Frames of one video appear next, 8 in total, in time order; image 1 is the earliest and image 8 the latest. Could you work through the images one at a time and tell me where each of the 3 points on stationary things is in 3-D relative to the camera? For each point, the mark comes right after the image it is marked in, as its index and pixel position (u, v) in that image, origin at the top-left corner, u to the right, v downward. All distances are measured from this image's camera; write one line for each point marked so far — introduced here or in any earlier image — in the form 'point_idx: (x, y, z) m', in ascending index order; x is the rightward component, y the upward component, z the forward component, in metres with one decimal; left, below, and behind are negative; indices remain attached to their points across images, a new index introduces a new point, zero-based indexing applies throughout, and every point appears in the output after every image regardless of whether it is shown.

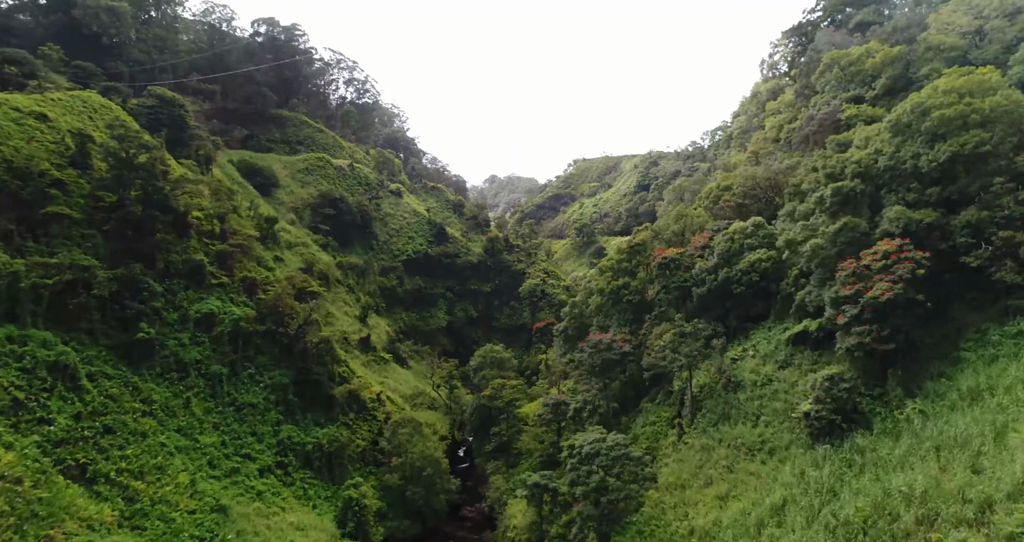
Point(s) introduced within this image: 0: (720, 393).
0: (+7.5, -4.4, +17.4) m
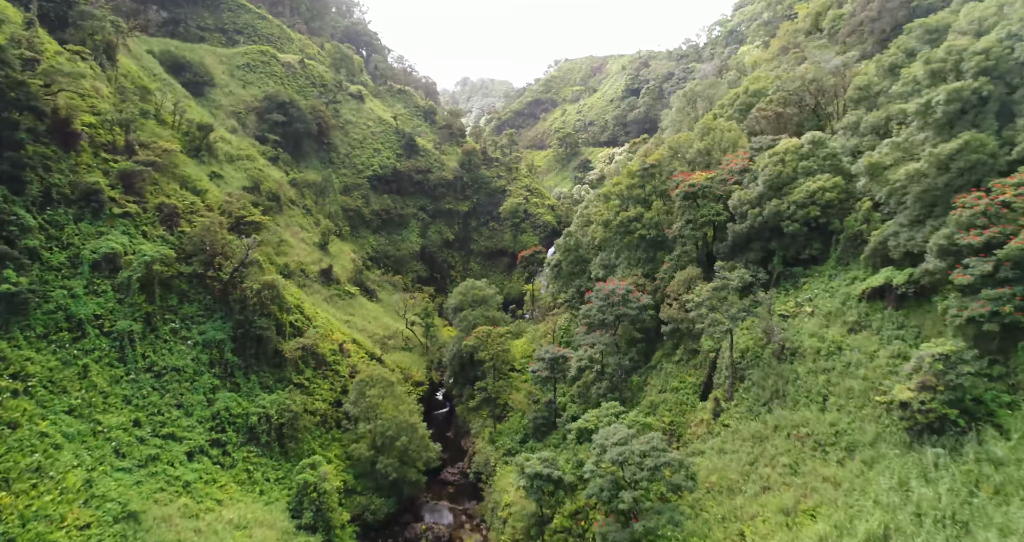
0: (+7.3, -2.6, +13.8) m
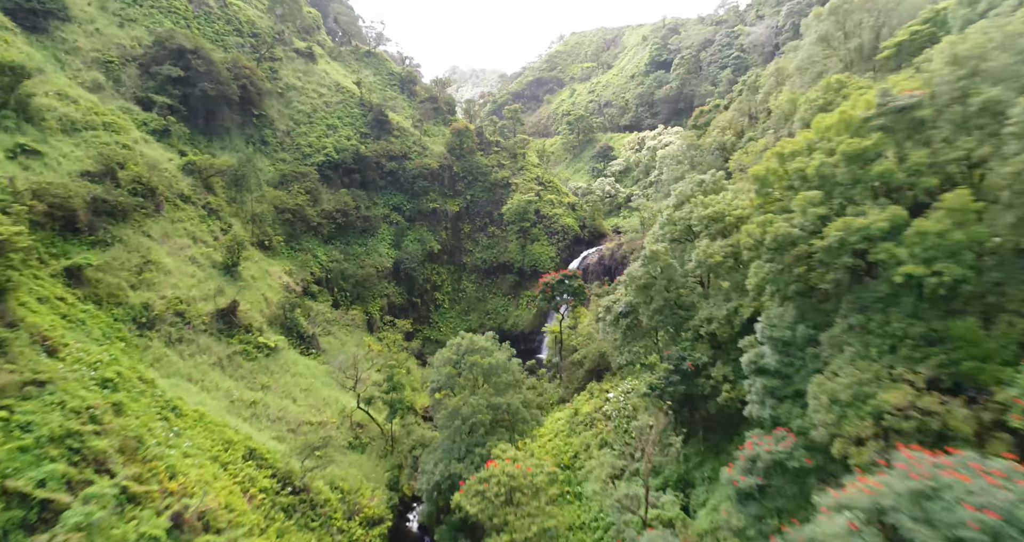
0: (+8.5, -4.1, +1.8) m
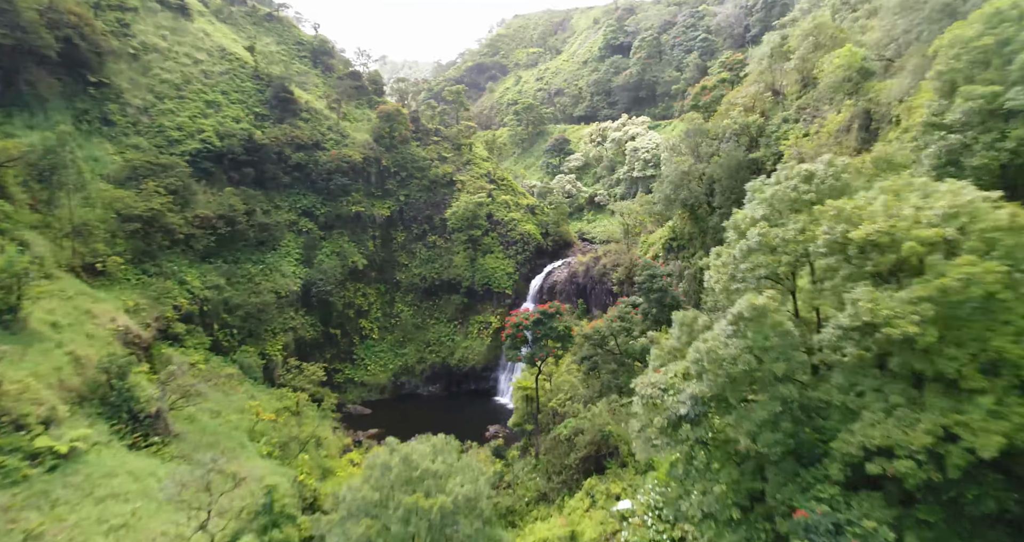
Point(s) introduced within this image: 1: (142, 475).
0: (+9.6, -5.1, -3.8) m
1: (-9.6, -5.4, +12.4) m
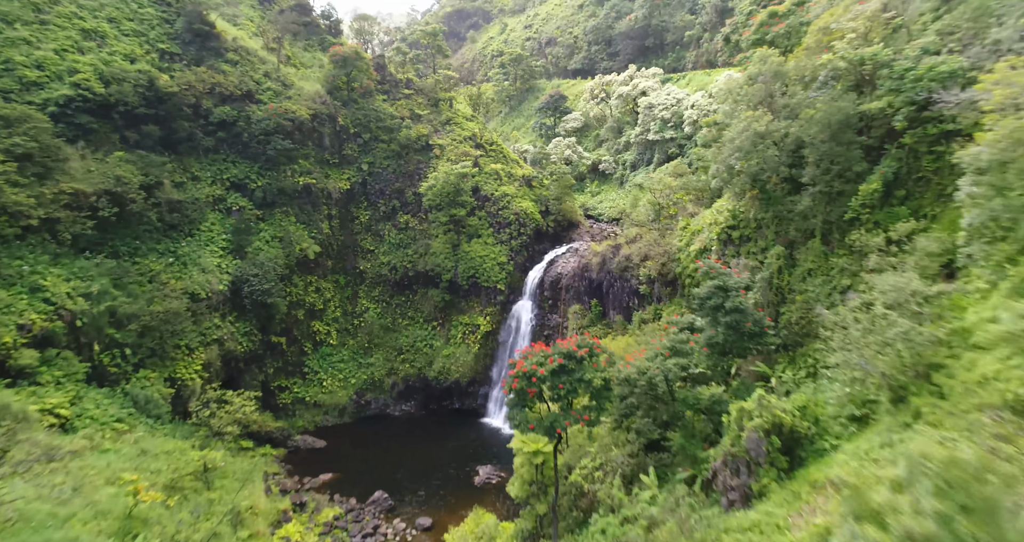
0: (+10.4, -6.6, -8.5) m
1: (-9.3, -5.9, +6.9) m
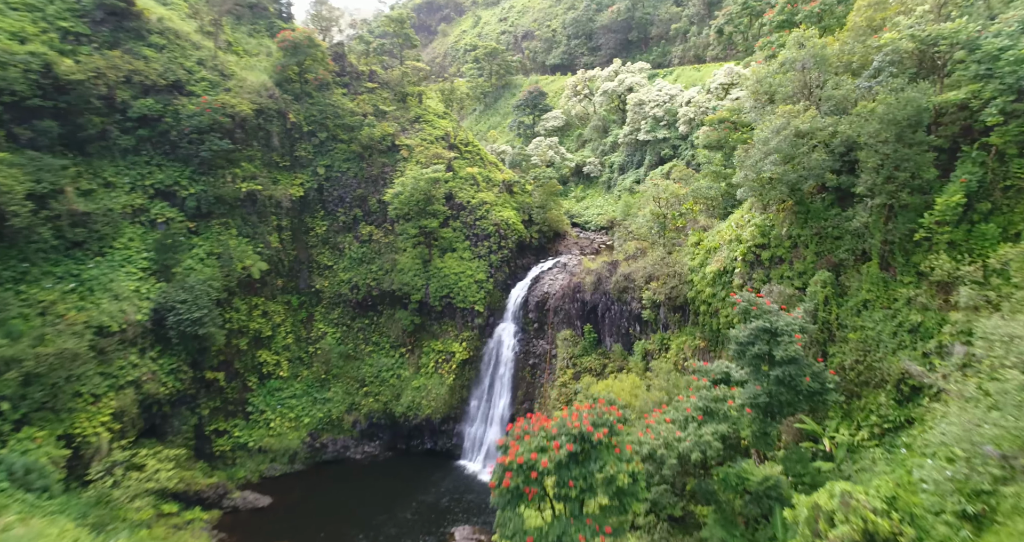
0: (+11.2, -7.2, -10.7) m
1: (-9.3, -6.7, +3.7) m
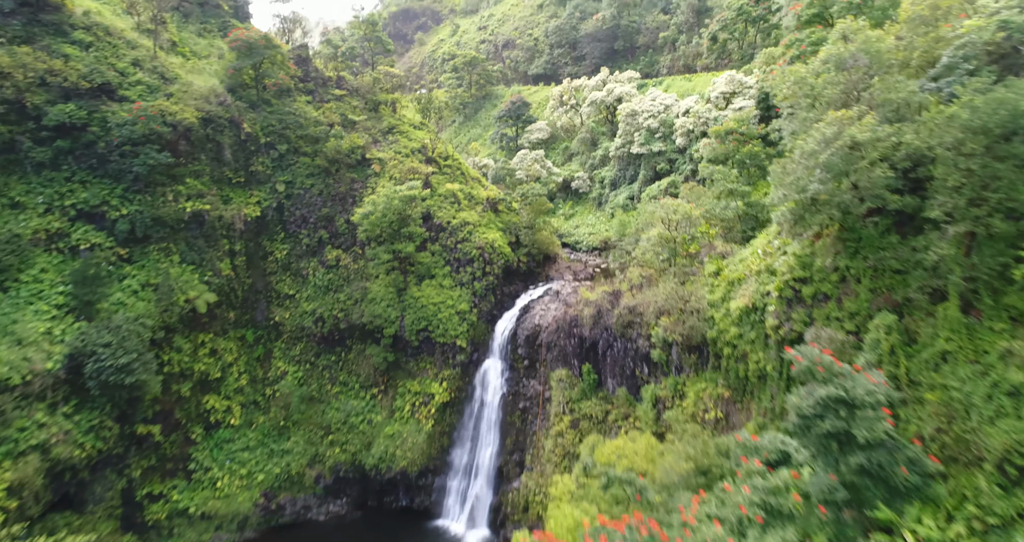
0: (+12.0, -7.3, -12.6) m
1: (-9.1, -7.4, +1.0) m
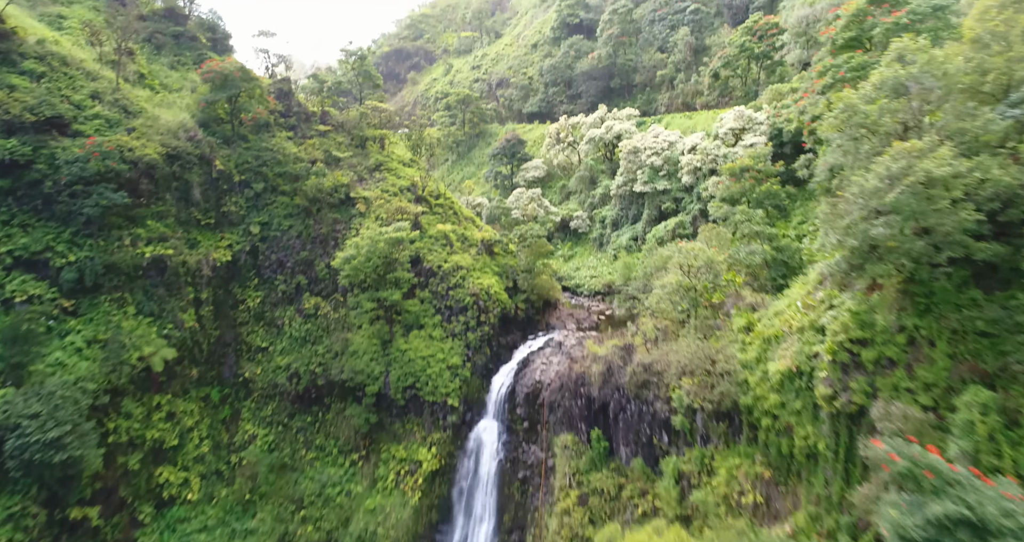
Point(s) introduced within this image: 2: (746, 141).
0: (+12.3, -6.6, -14.5) m
1: (-8.9, -7.8, -1.3) m
2: (+8.4, +4.7, +17.4) m
